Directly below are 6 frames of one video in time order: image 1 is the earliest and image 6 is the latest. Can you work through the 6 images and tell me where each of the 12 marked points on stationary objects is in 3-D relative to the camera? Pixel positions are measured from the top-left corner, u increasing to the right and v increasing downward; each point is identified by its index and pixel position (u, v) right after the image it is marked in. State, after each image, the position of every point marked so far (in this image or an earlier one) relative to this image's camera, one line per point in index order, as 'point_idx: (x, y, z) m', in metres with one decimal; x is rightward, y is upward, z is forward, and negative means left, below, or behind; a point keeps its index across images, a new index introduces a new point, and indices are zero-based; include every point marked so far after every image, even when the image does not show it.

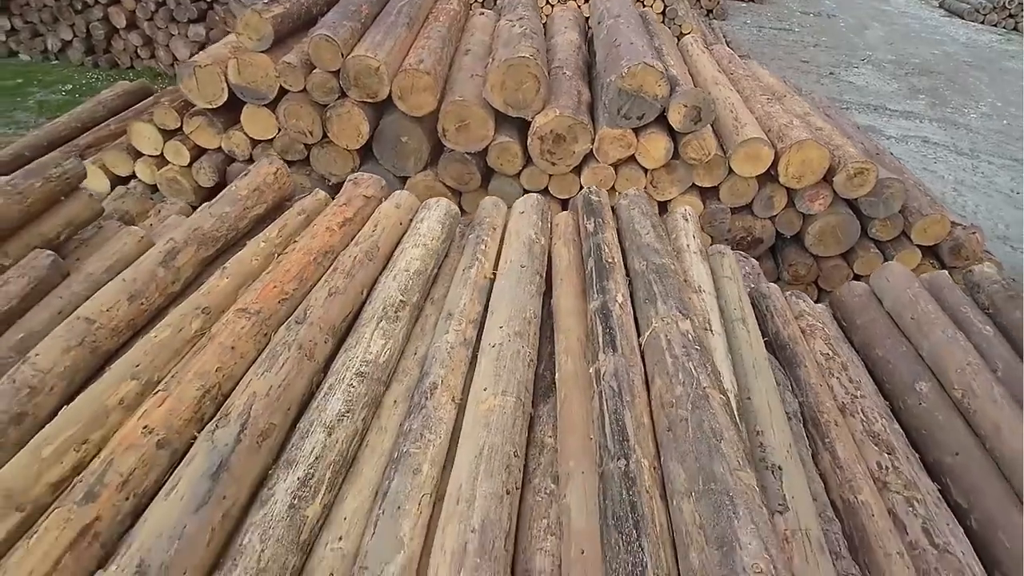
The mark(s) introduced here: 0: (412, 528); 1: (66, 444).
0: (-0.3, -0.6, +1.8) m
1: (-1.2, -0.4, +1.9) m
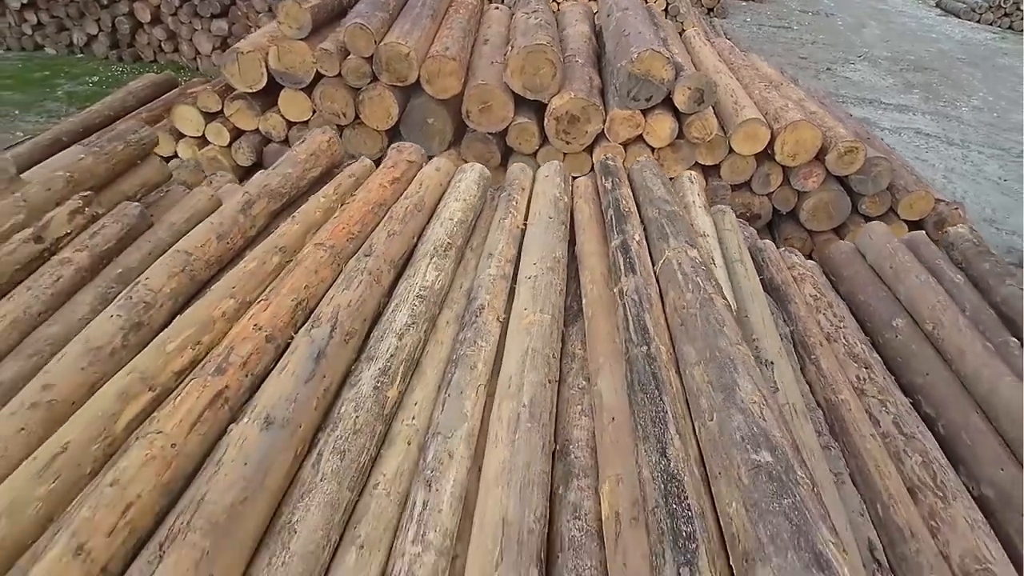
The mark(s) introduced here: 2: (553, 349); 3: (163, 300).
0: (-0.1, -0.4, +2.2) m
1: (-1.1, -0.2, +2.3) m
2: (+0.1, -0.2, +2.5) m
3: (-1.3, 0.0, +2.5) m
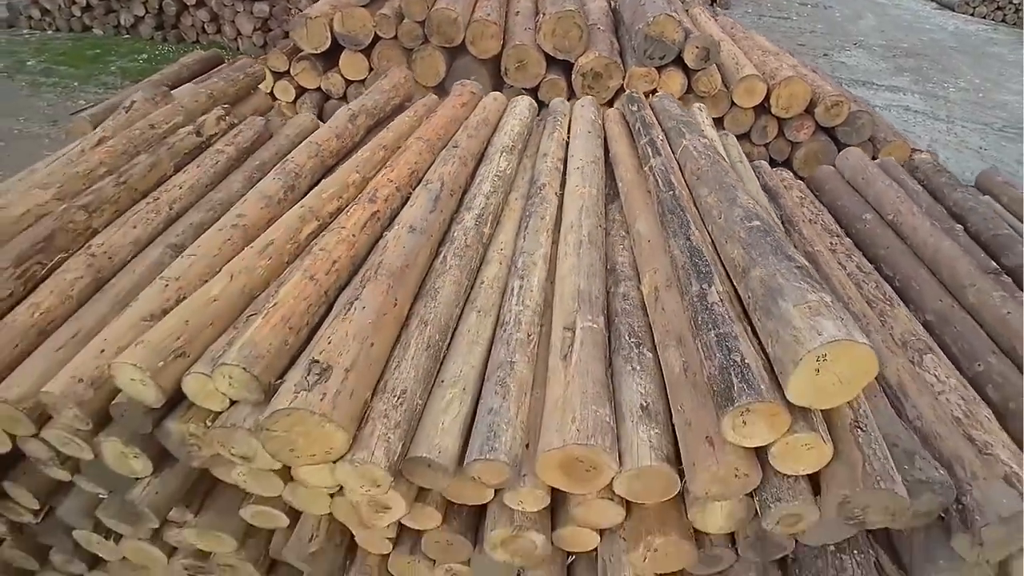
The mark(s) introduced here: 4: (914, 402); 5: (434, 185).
0: (+0.1, +0.2, +3.0) m
1: (-0.8, +0.4, +3.1) m
2: (+0.4, +0.4, +3.3) m
3: (-1.0, +0.5, +3.4) m
4: (+1.3, -0.4, +2.3) m
5: (-0.4, +0.5, +3.2) m
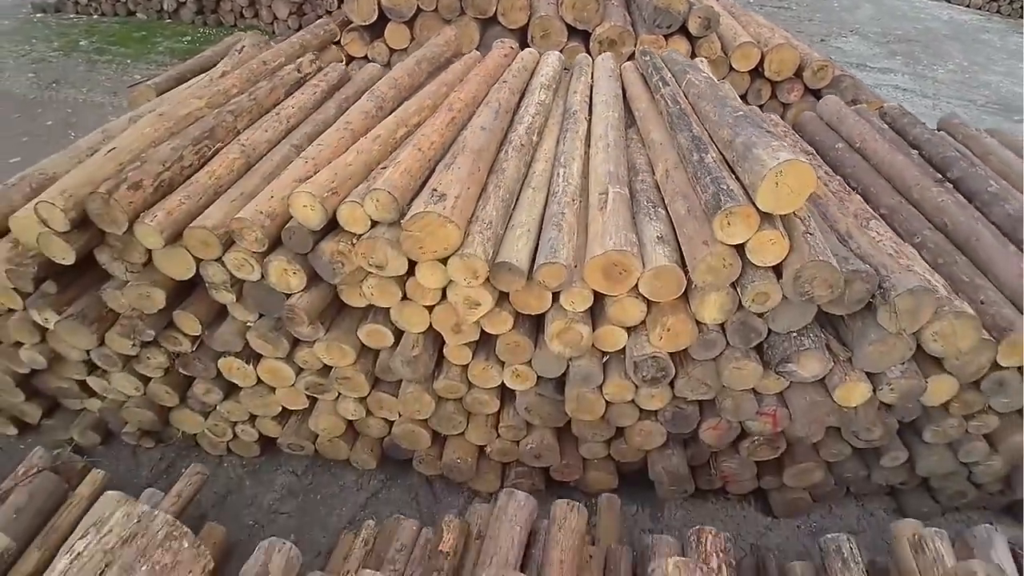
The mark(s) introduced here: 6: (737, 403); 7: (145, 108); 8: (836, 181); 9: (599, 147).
0: (+0.4, +0.8, +3.9) m
1: (-0.6, +1.0, +4.0) m
2: (+0.7, +1.0, +4.2) m
3: (-0.8, +1.1, +4.2) m
4: (+1.6, +0.2, +3.2) m
5: (-0.1, +1.1, +4.0) m
6: (+1.0, -0.5, +3.1) m
7: (-2.1, +1.0, +4.0) m
8: (+1.9, +0.6, +4.1) m
9: (+0.5, +0.8, +3.9) m
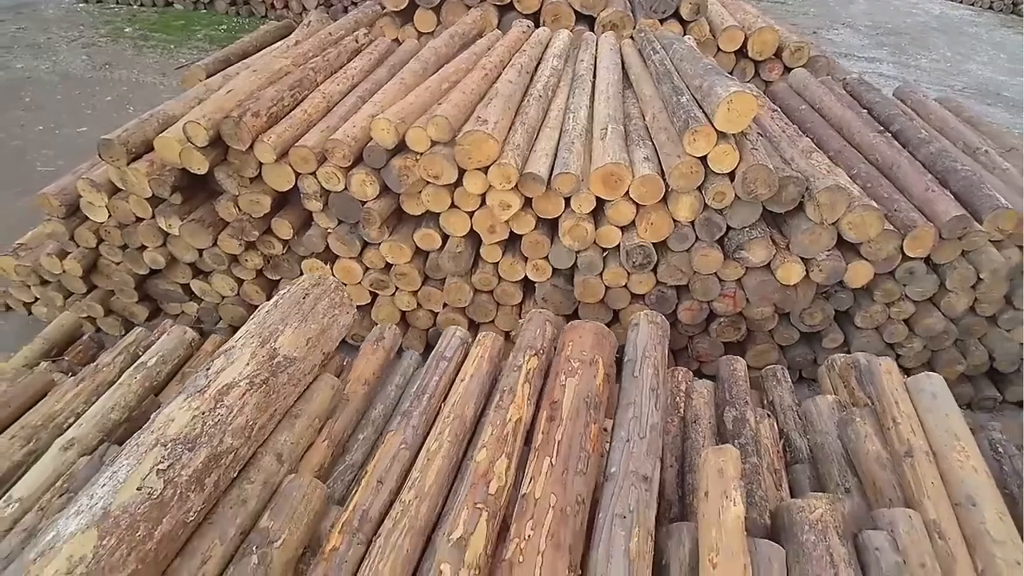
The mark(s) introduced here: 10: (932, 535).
0: (+0.5, +1.3, +4.9) m
1: (-0.4, +1.5, +5.0) m
2: (+0.8, +1.5, +5.2) m
3: (-0.6, +1.7, +5.2) m
4: (+1.7, +0.7, +4.2) m
5: (0.0, +1.6, +5.0) m
6: (+1.1, 0.0, +4.1) m
7: (-2.0, +1.6, +5.0) m
8: (+2.0, +1.1, +5.0) m
9: (+0.6, +1.3, +4.8) m
10: (+1.2, -0.7, +2.0) m
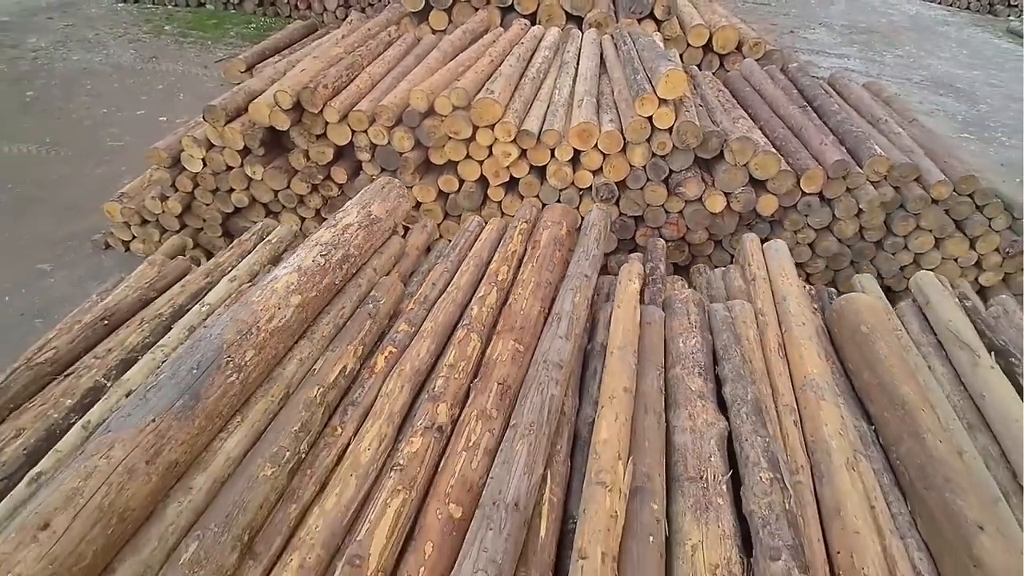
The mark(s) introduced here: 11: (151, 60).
0: (+0.5, +1.9, +6.3) m
1: (-0.4, +2.1, +6.4) m
2: (+0.8, +2.1, +6.6) m
3: (-0.6, +2.3, +6.7) m
4: (+1.7, +1.3, +5.6) m
5: (0.0, +2.2, +6.5) m
6: (+1.1, +0.6, +5.5) m
7: (-2.0, +2.1, +6.5) m
8: (+2.0, +1.7, +6.5) m
9: (+0.6, +1.9, +6.3) m
10: (+1.2, -0.1, +3.5) m
11: (-6.4, +4.0, +12.5) m
